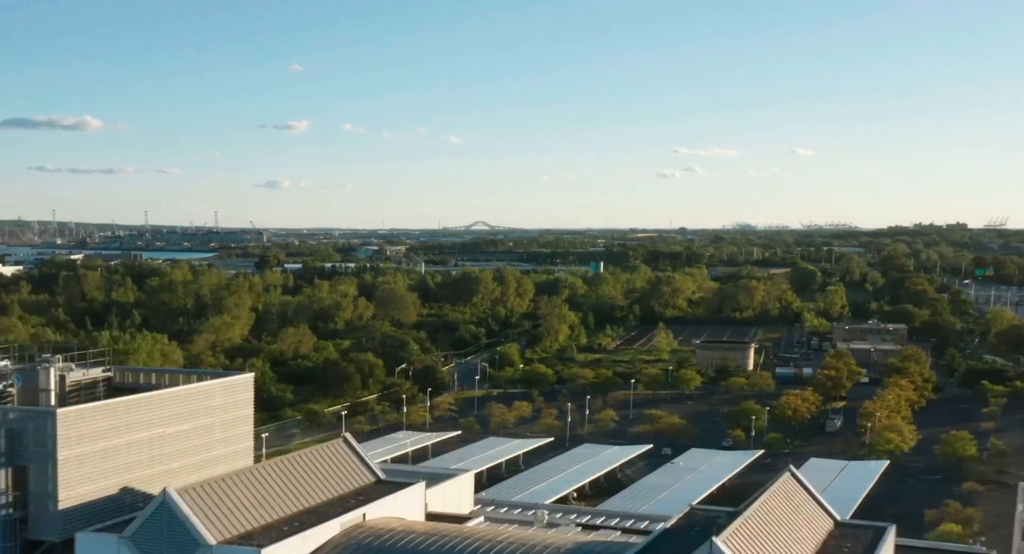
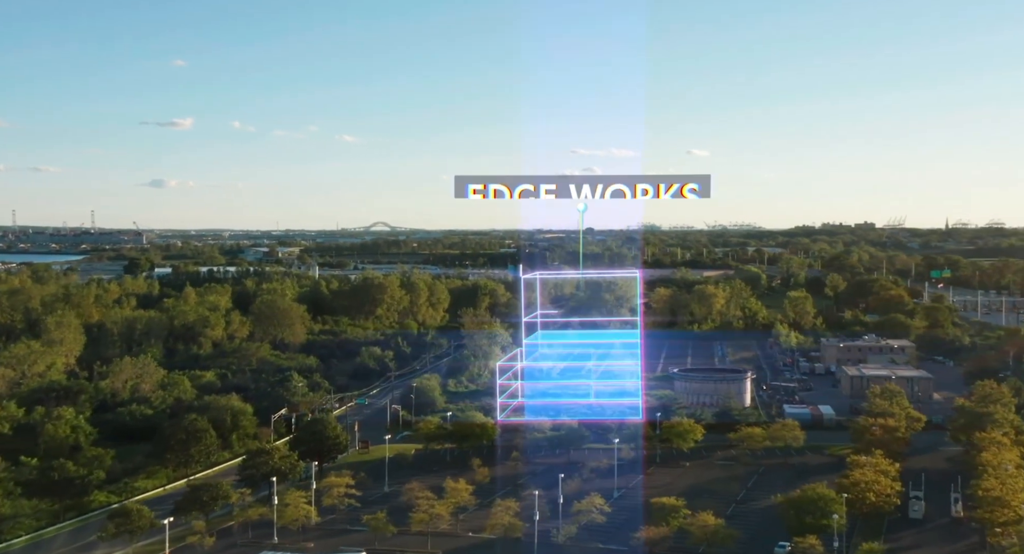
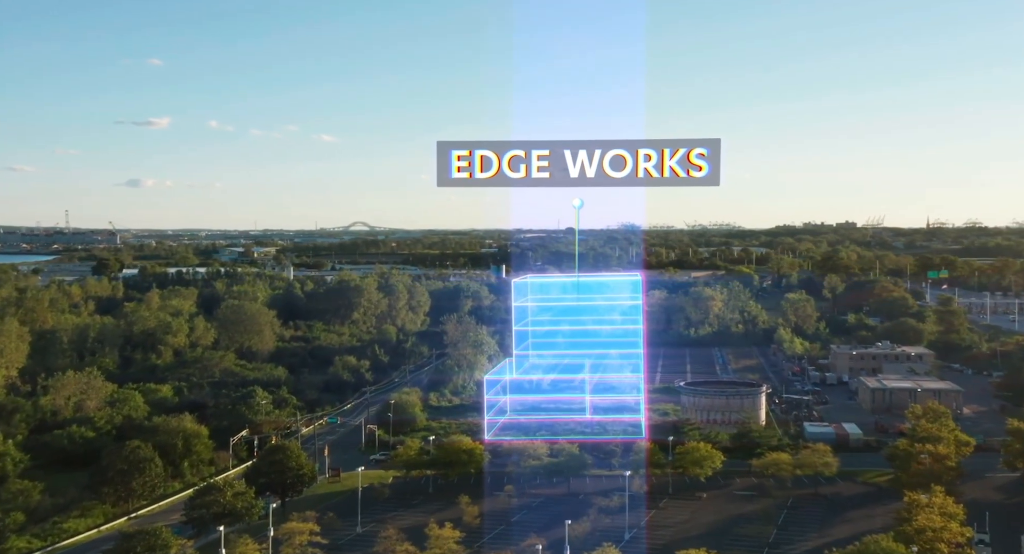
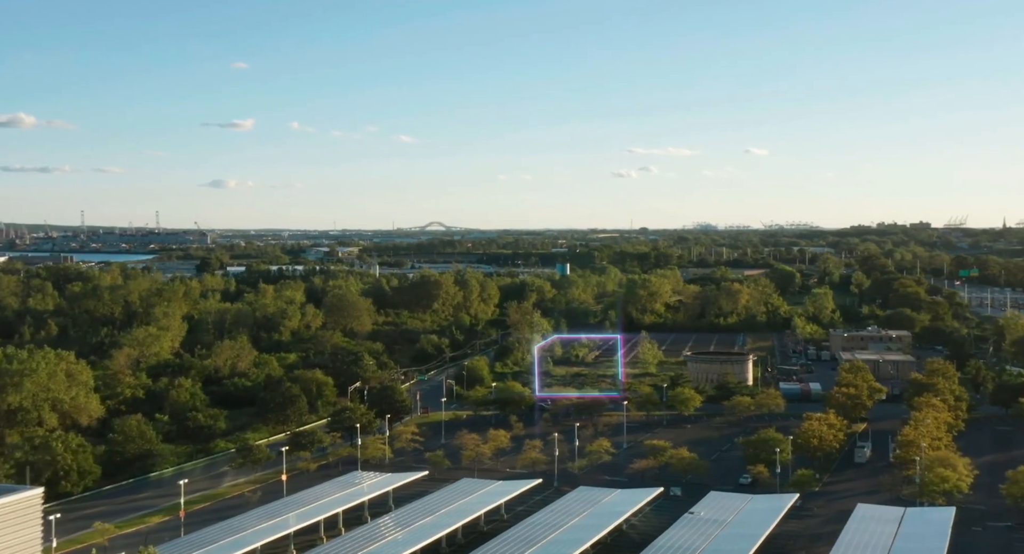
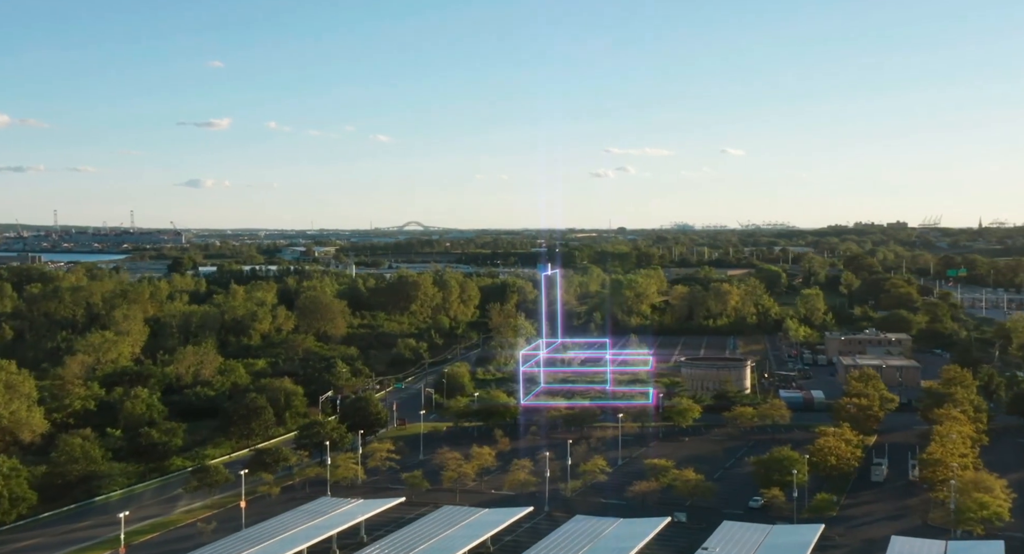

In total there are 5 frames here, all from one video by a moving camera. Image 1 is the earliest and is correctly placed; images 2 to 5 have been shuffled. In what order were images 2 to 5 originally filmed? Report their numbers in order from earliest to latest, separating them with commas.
4, 5, 2, 3
